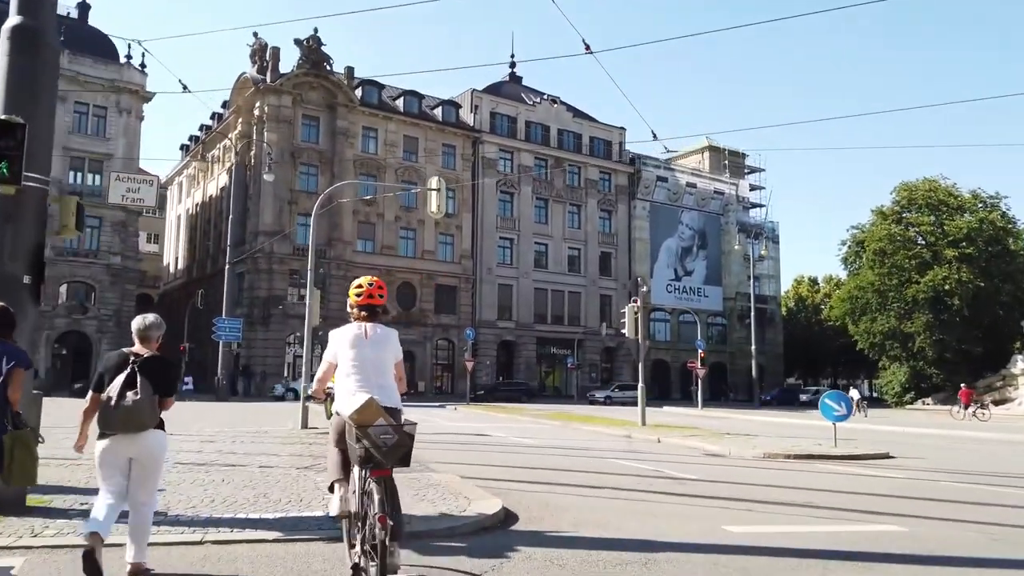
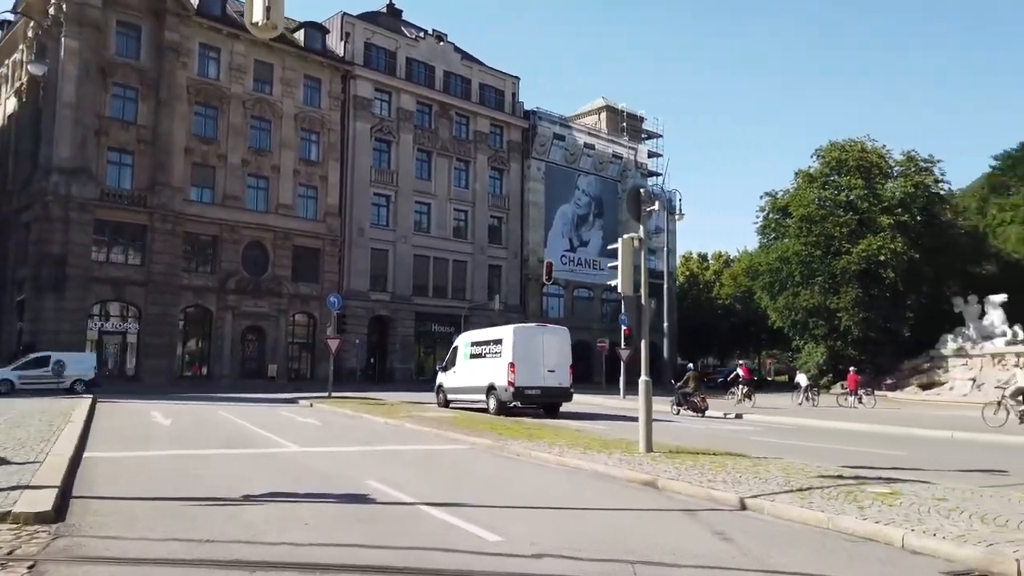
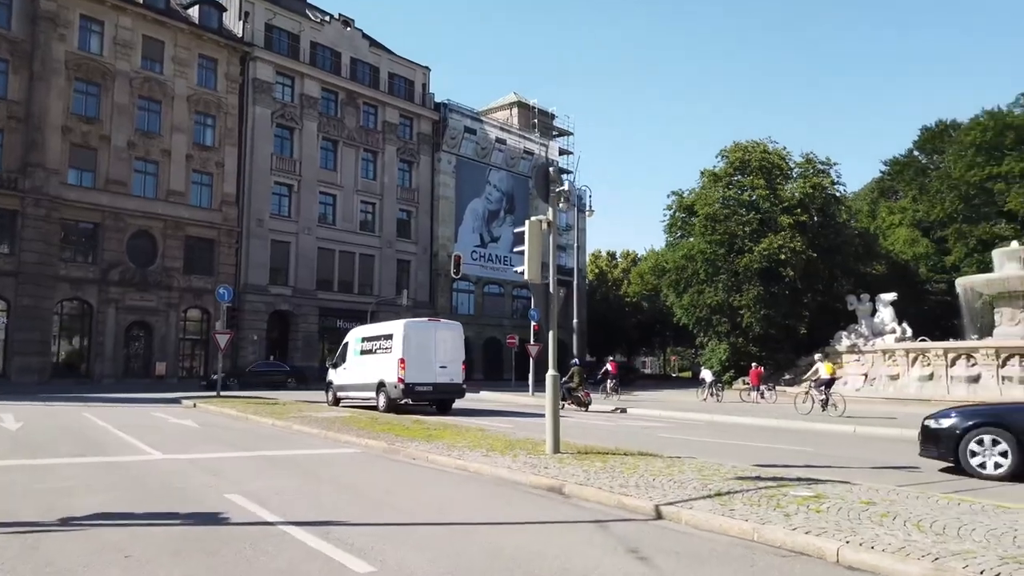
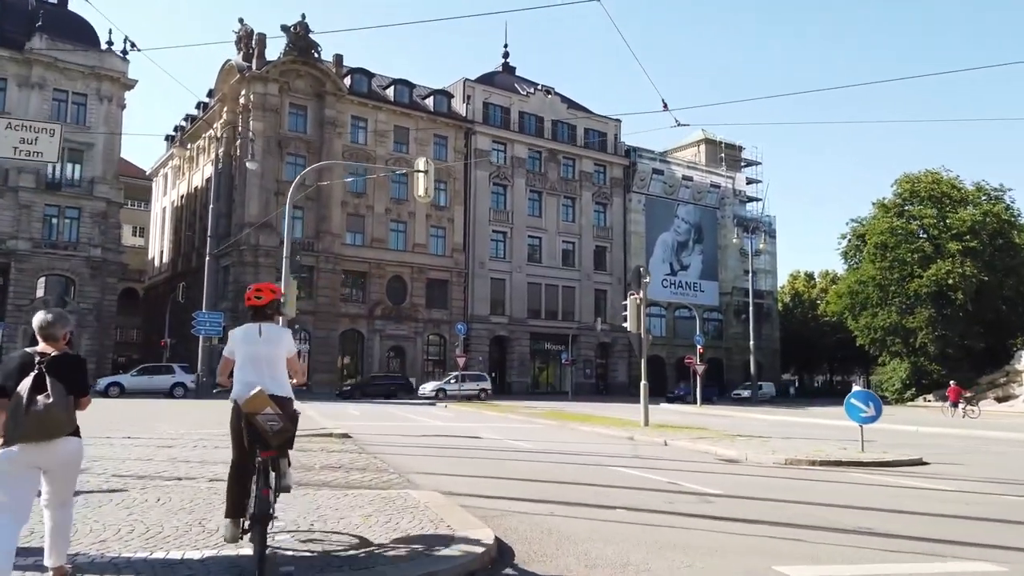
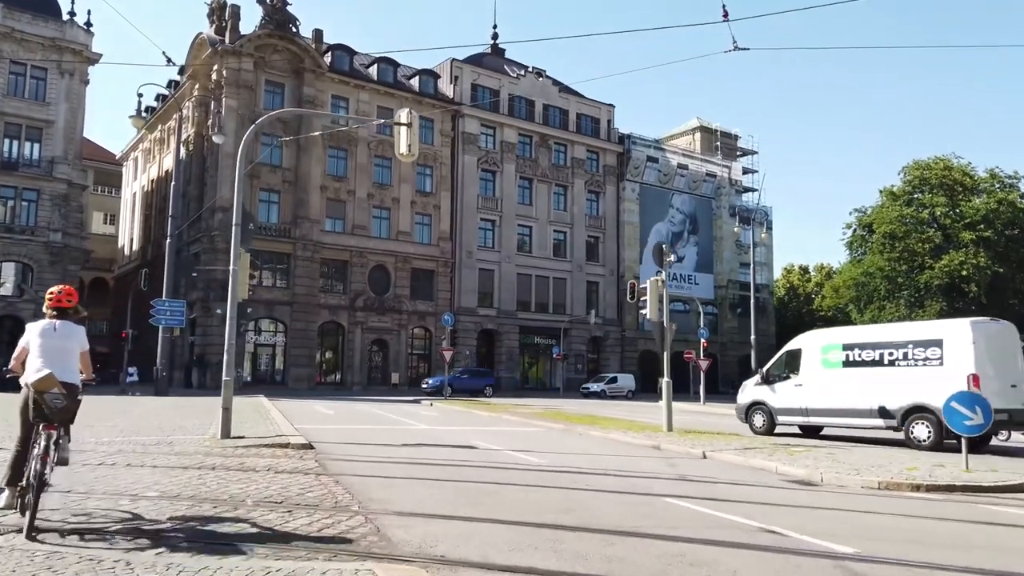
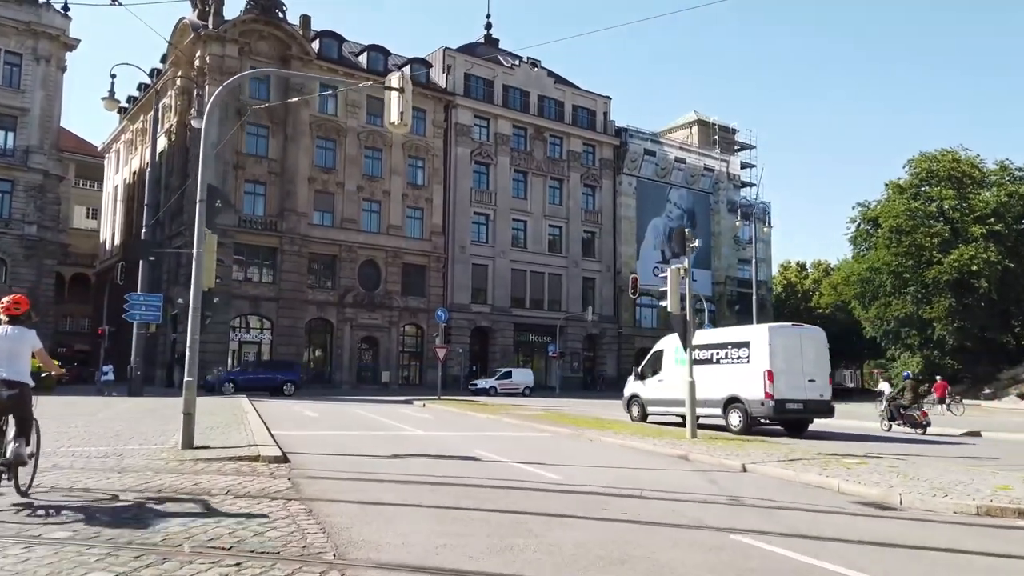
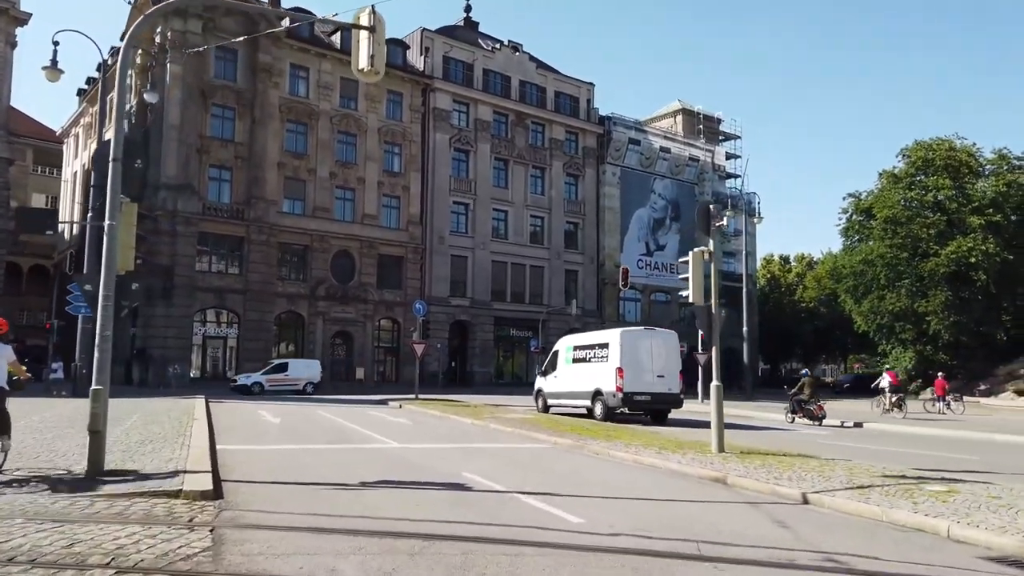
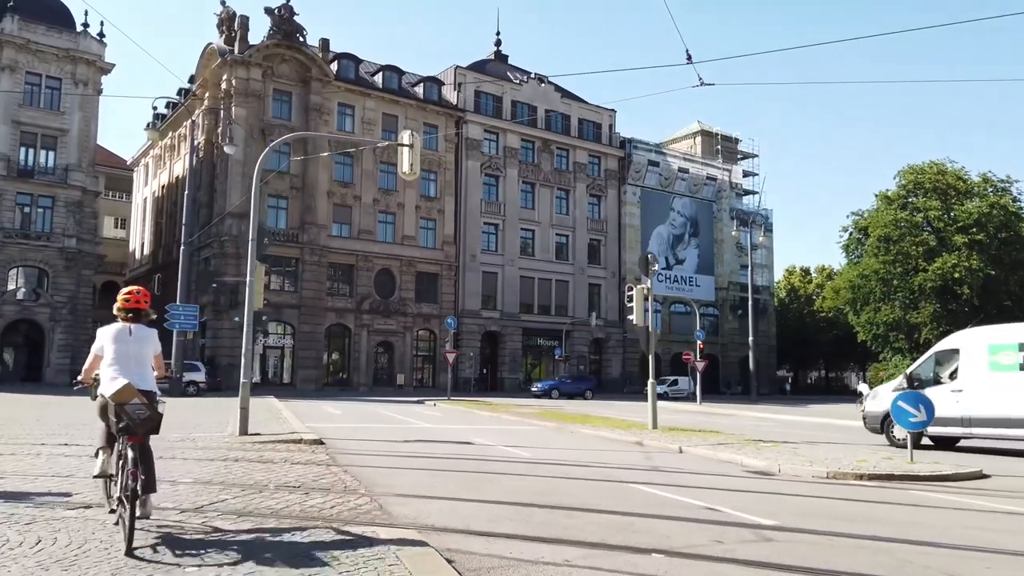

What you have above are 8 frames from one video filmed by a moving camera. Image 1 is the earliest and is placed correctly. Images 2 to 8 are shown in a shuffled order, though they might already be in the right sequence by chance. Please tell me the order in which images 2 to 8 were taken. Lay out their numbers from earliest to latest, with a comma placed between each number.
4, 8, 5, 6, 7, 2, 3
